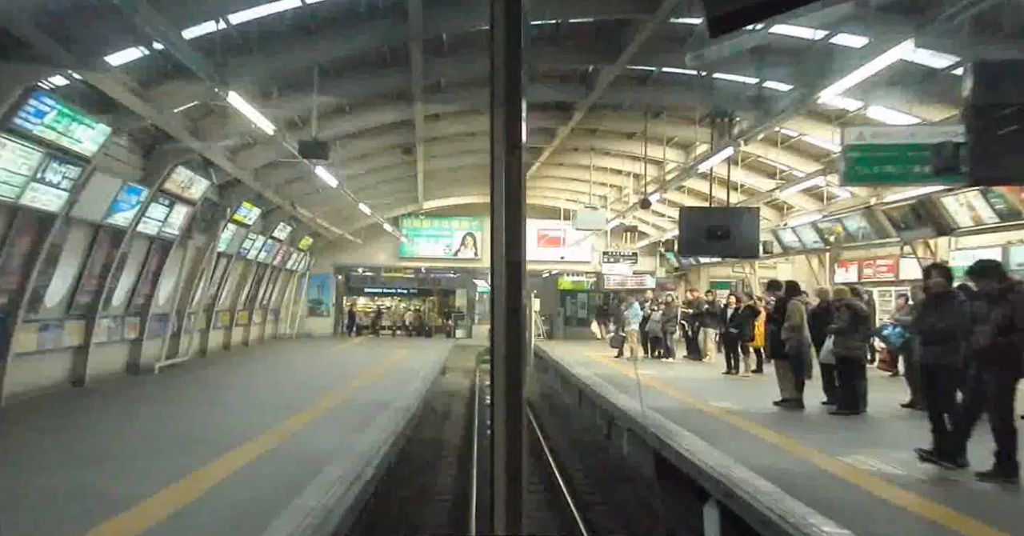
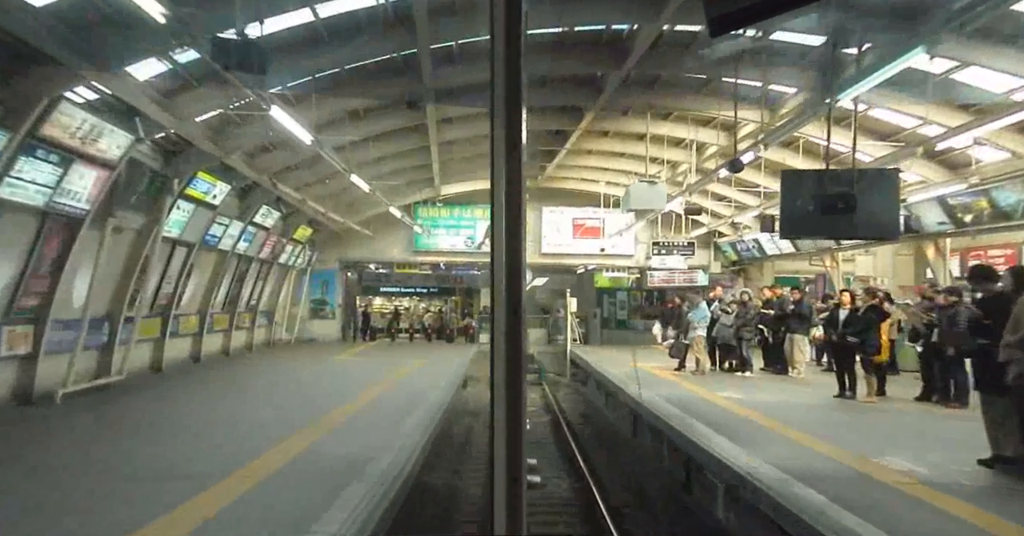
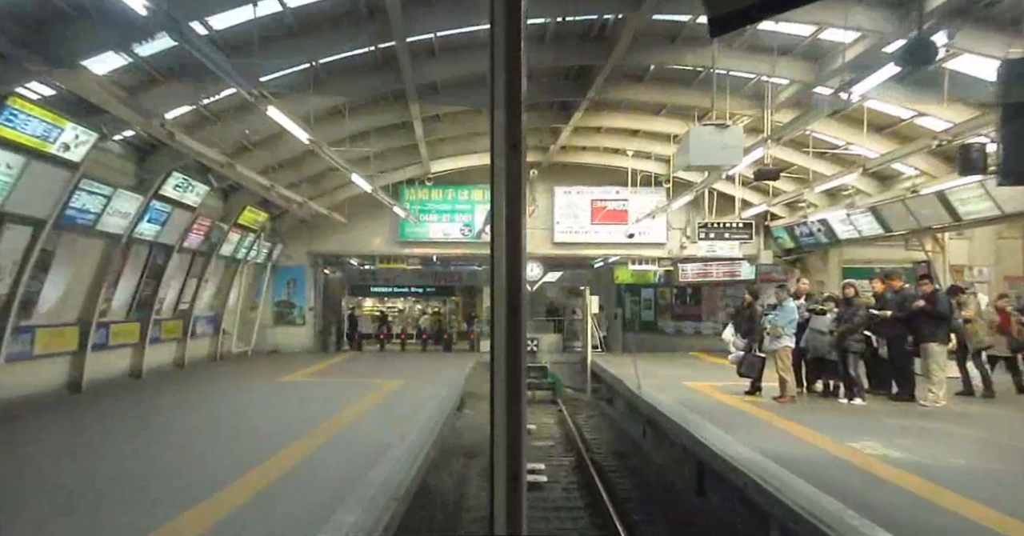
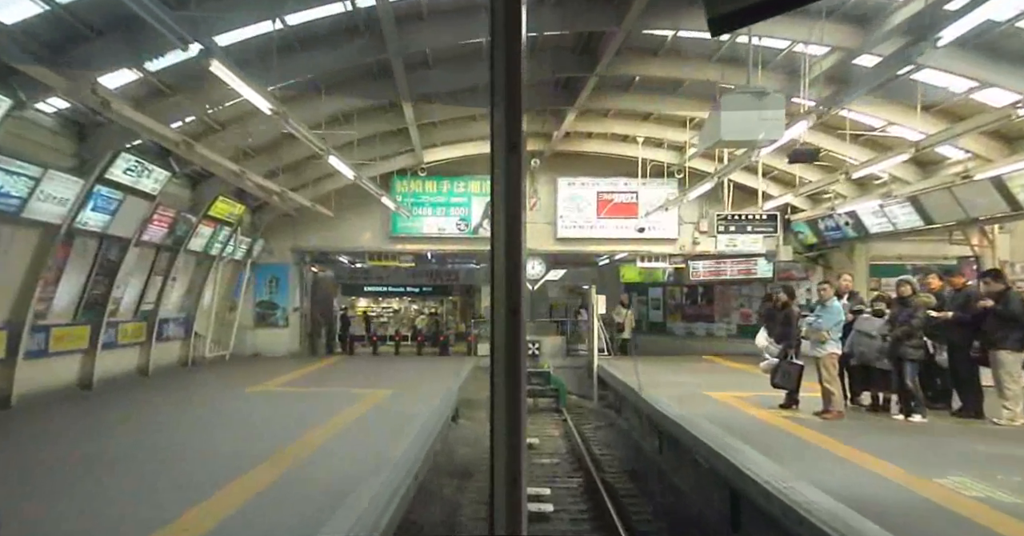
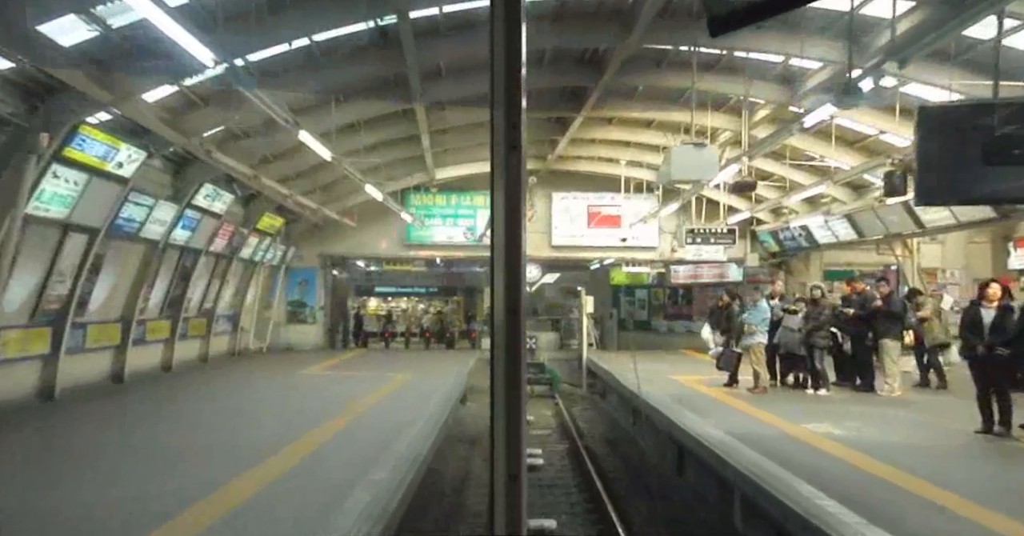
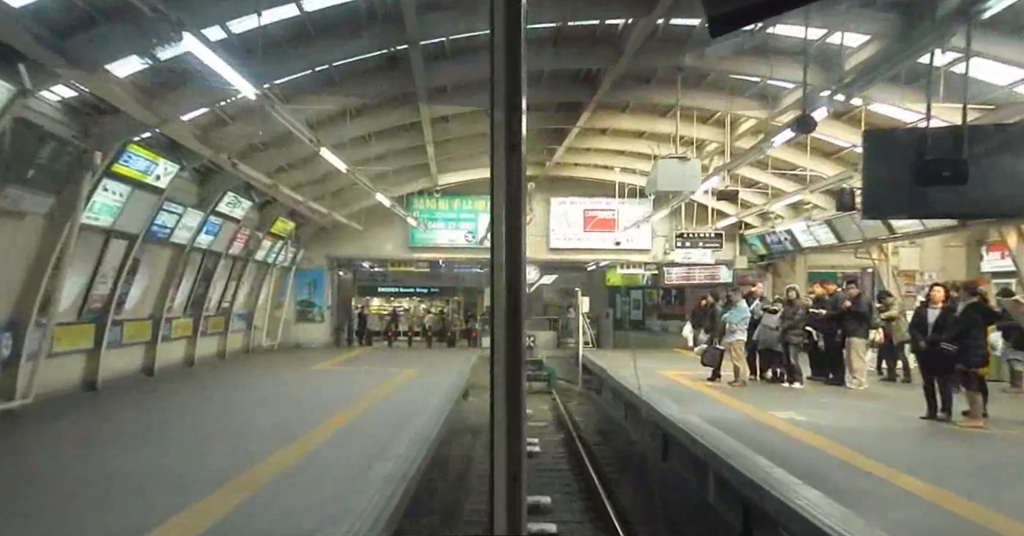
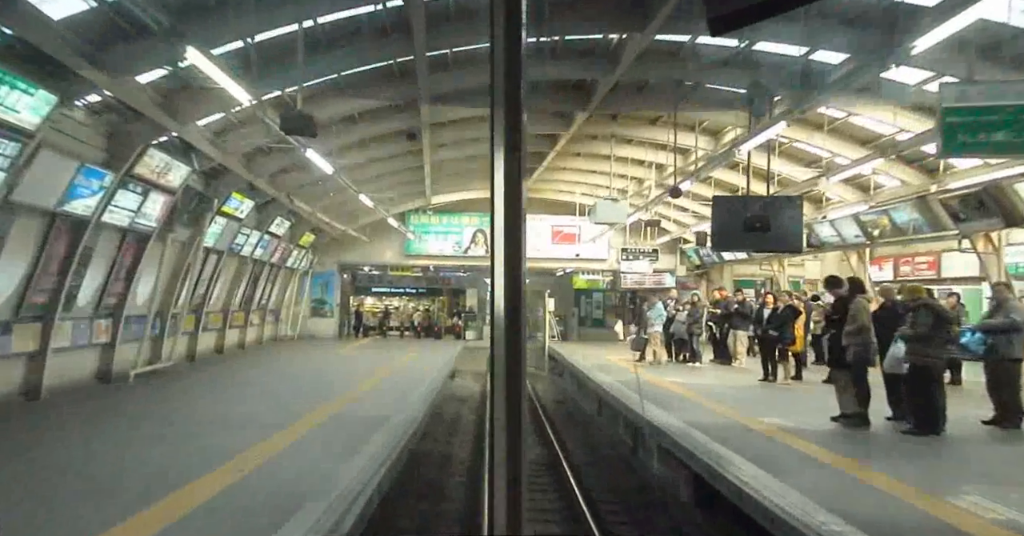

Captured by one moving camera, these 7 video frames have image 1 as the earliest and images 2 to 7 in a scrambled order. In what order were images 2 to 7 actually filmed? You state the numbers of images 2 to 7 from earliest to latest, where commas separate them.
7, 2, 6, 5, 3, 4
